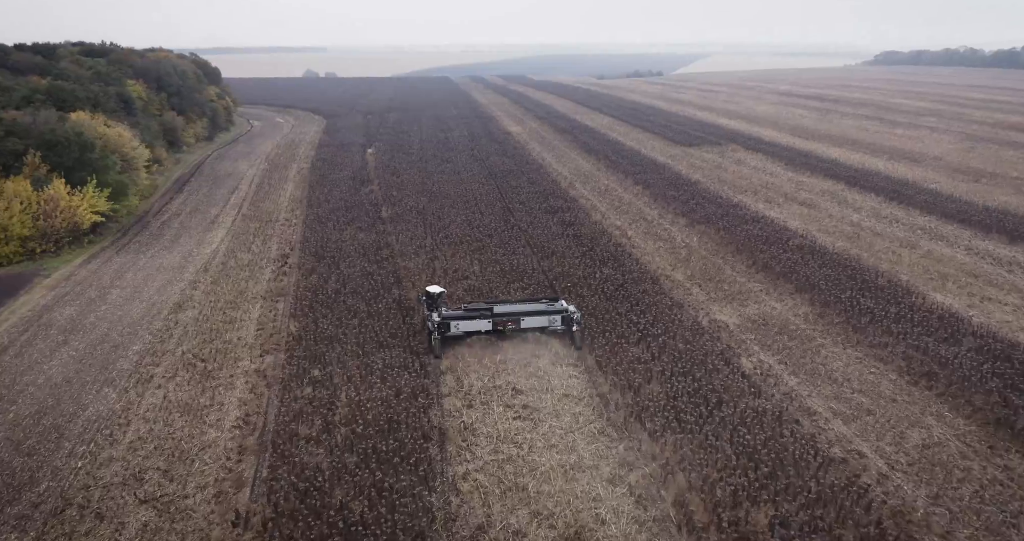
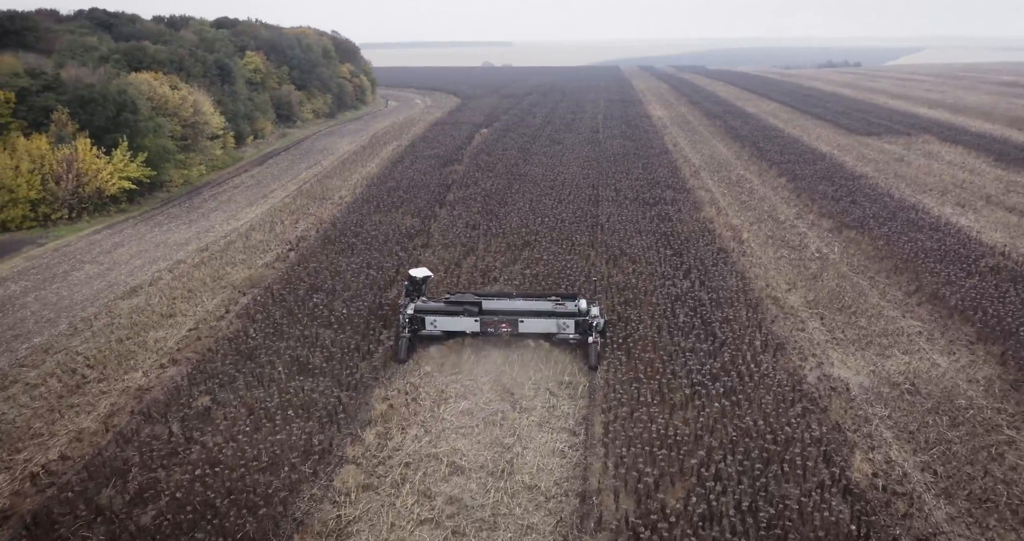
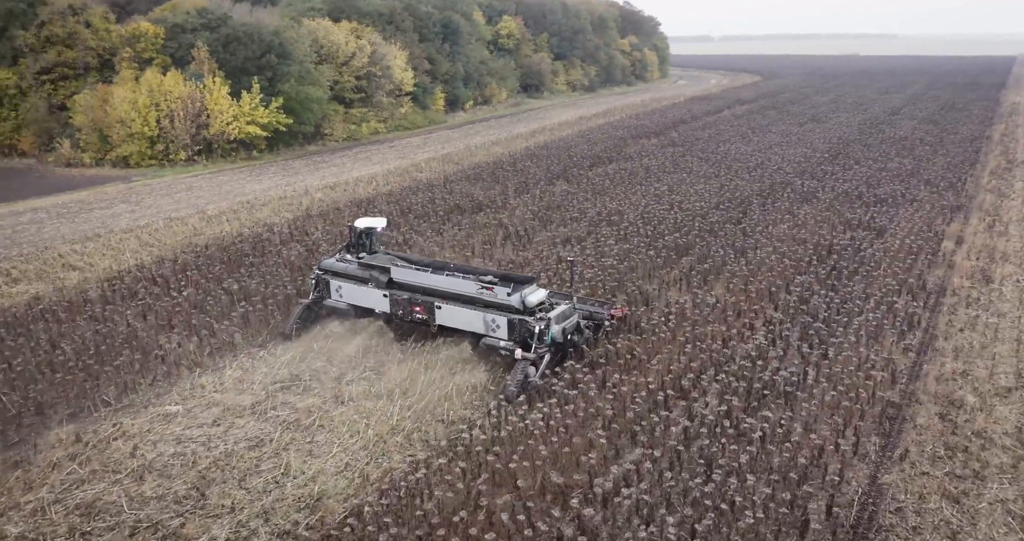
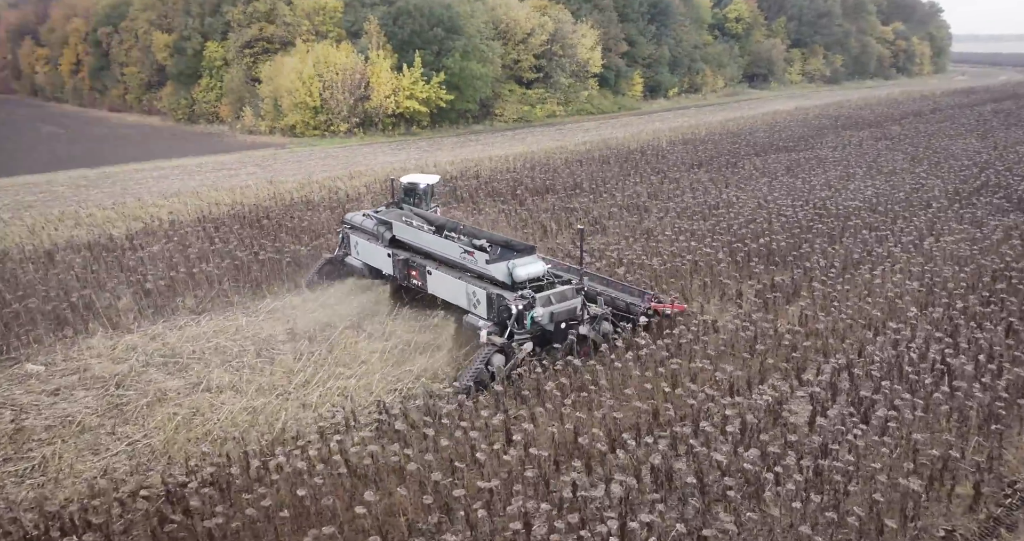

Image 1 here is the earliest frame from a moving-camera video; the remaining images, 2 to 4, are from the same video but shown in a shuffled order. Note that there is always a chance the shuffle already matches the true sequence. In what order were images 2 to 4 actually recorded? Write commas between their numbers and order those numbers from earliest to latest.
2, 3, 4
